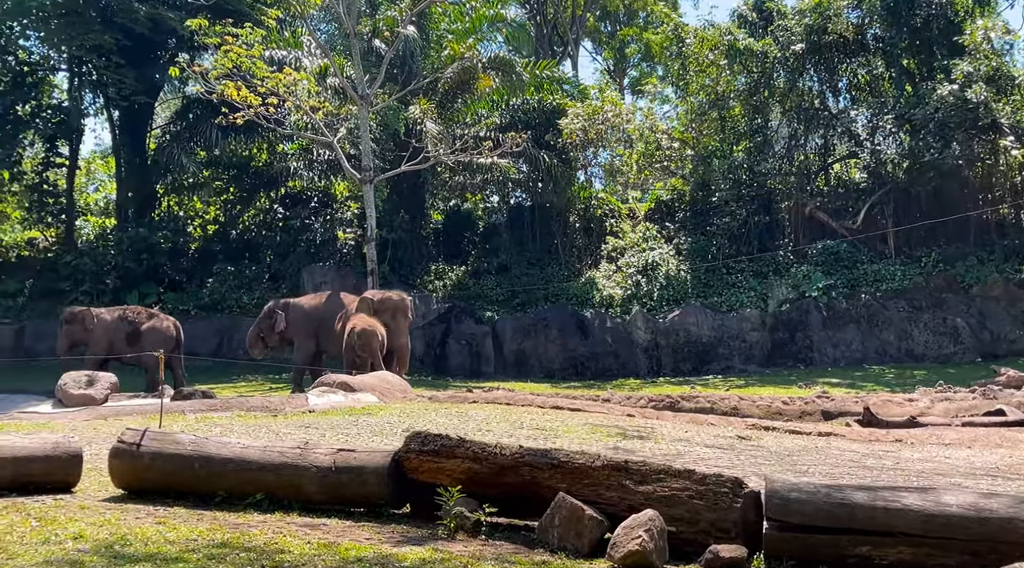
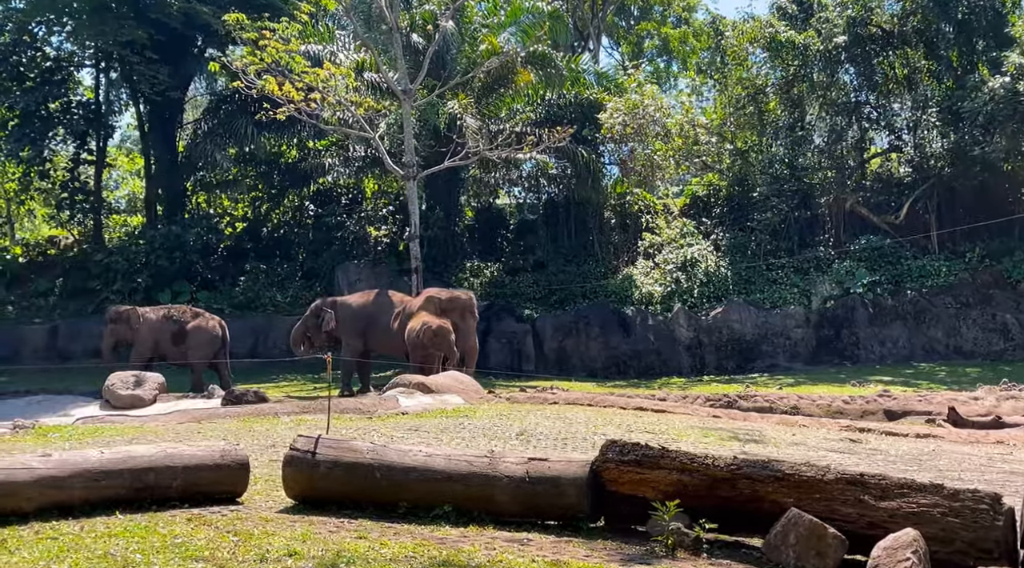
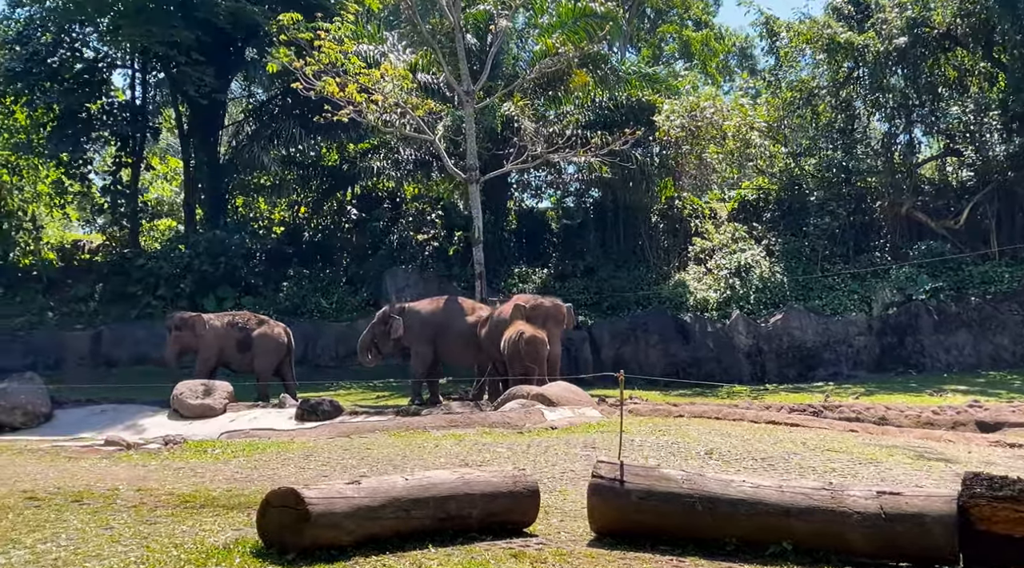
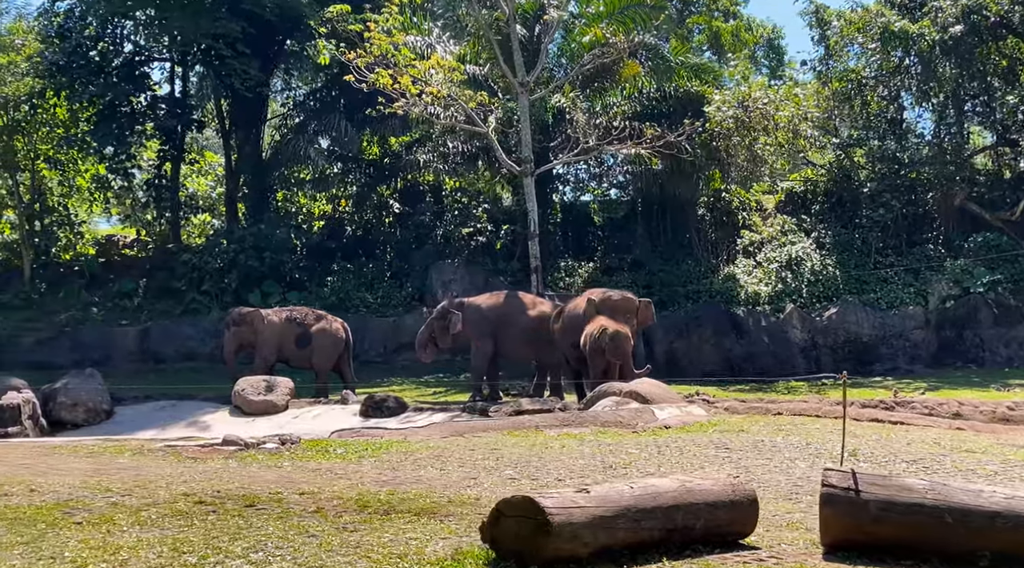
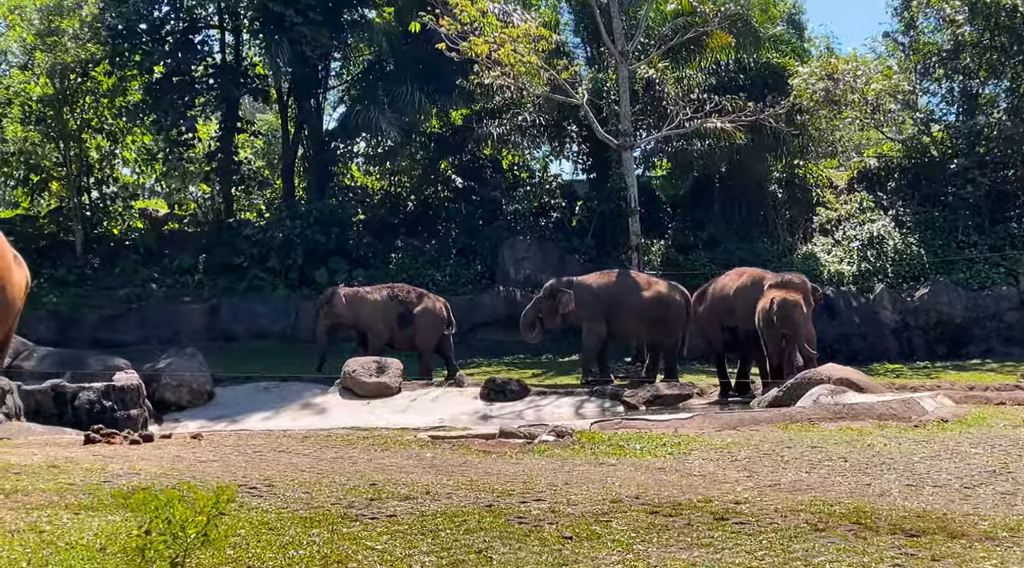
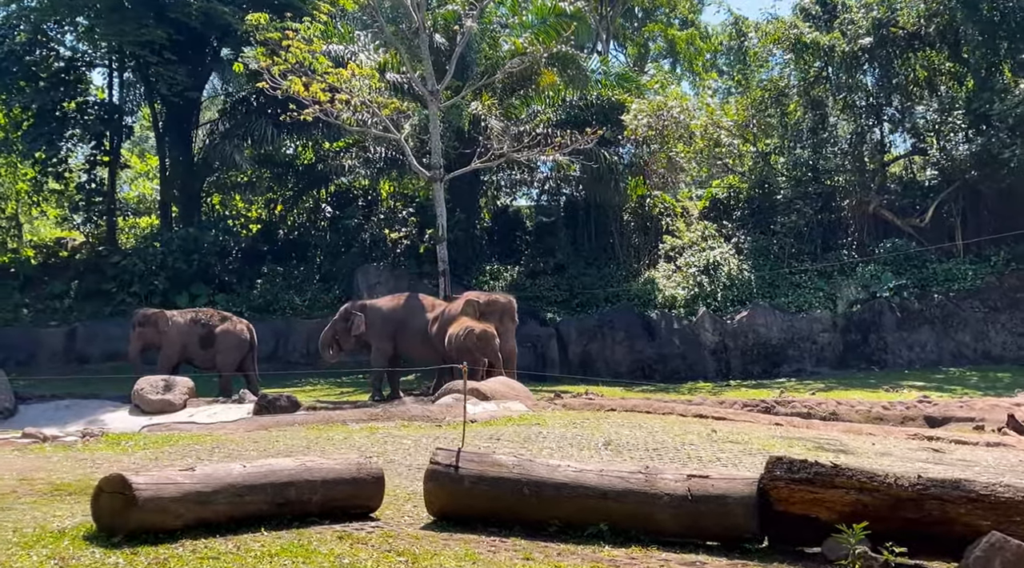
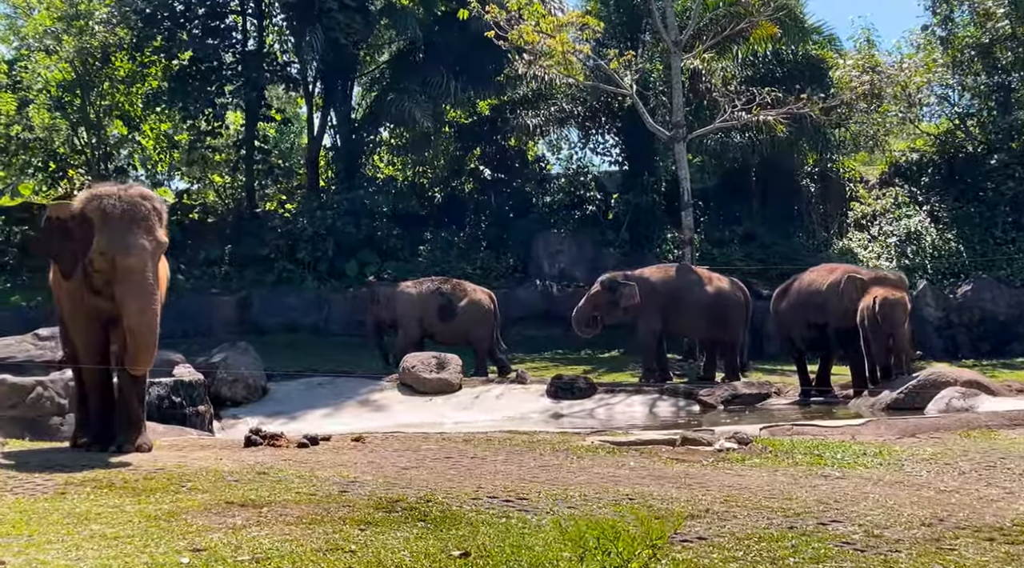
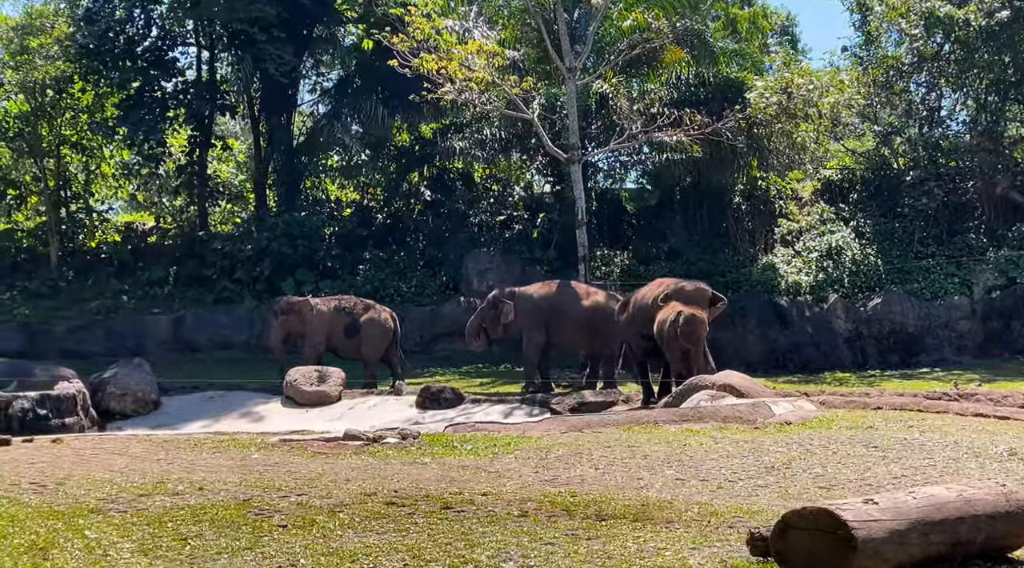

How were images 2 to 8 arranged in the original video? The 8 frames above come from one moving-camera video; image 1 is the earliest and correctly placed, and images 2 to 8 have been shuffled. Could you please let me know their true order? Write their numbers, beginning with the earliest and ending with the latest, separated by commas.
2, 6, 3, 4, 8, 5, 7
